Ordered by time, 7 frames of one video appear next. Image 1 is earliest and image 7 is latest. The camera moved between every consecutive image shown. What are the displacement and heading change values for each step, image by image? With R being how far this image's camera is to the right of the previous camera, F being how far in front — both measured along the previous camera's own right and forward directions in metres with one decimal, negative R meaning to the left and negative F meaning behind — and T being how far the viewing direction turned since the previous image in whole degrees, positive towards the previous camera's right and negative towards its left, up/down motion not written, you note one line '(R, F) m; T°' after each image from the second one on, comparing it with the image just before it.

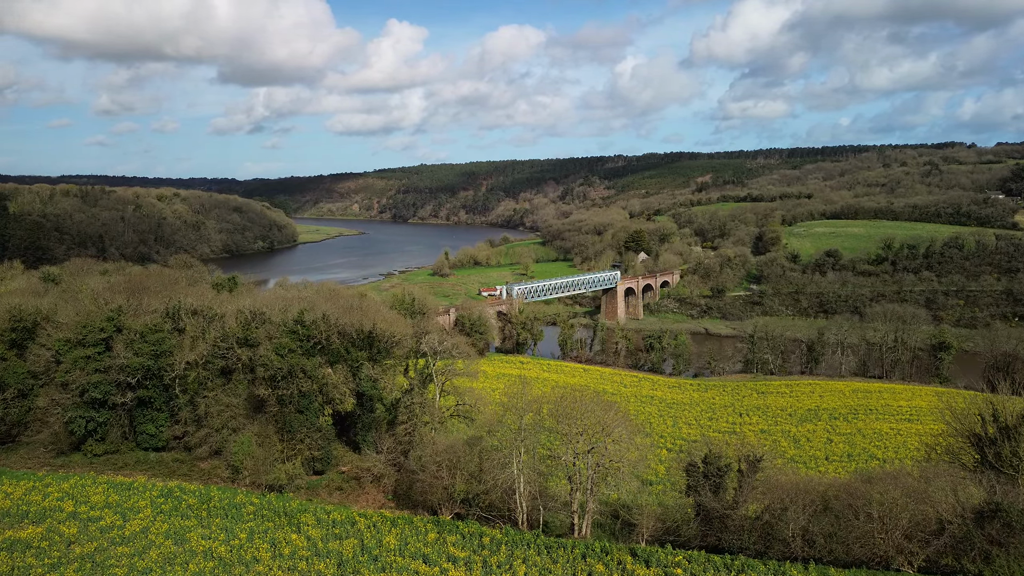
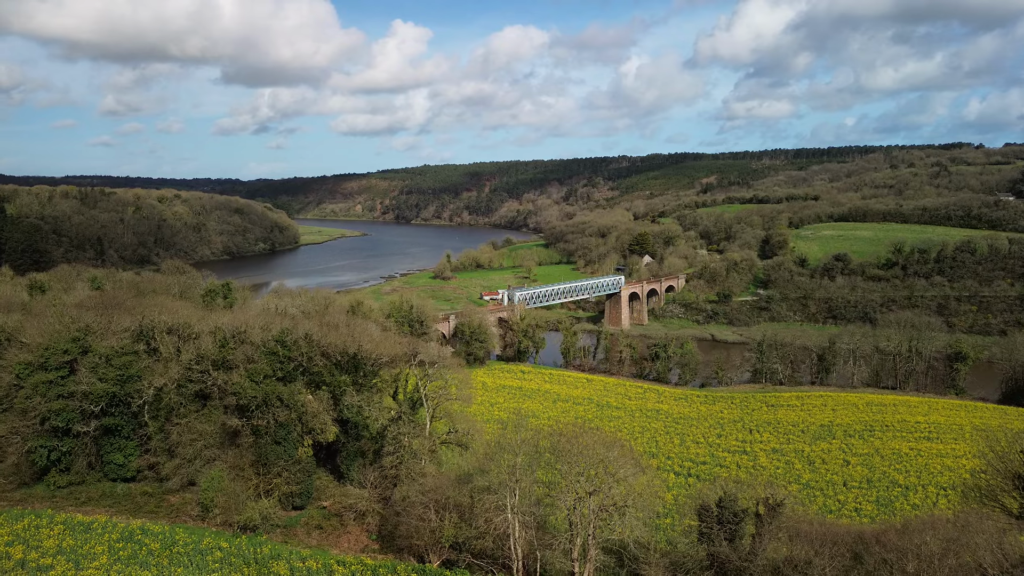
(+0.2, +1.5) m; 0°
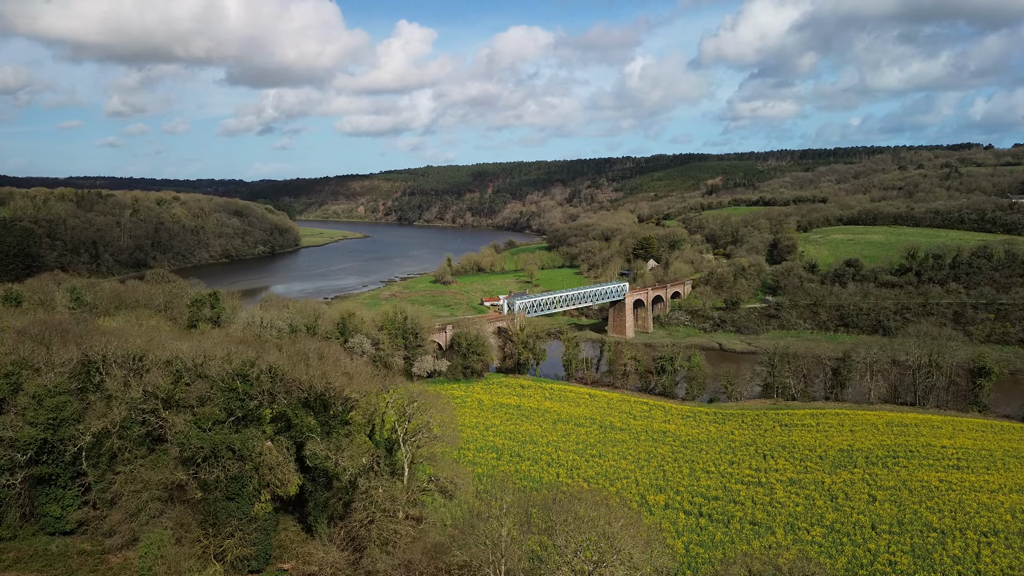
(+0.4, +2.2) m; 0°
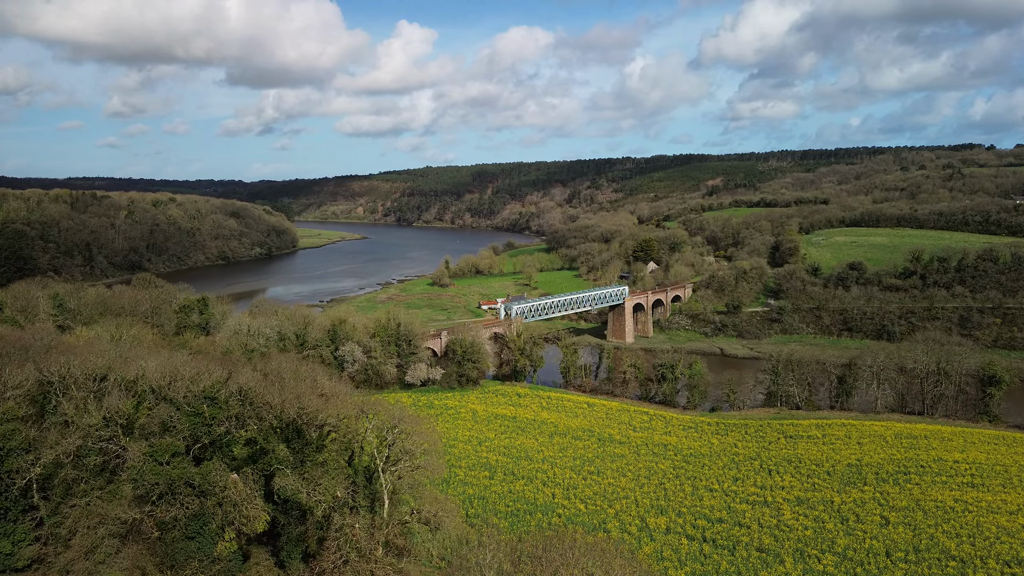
(+0.3, +1.3) m; 0°
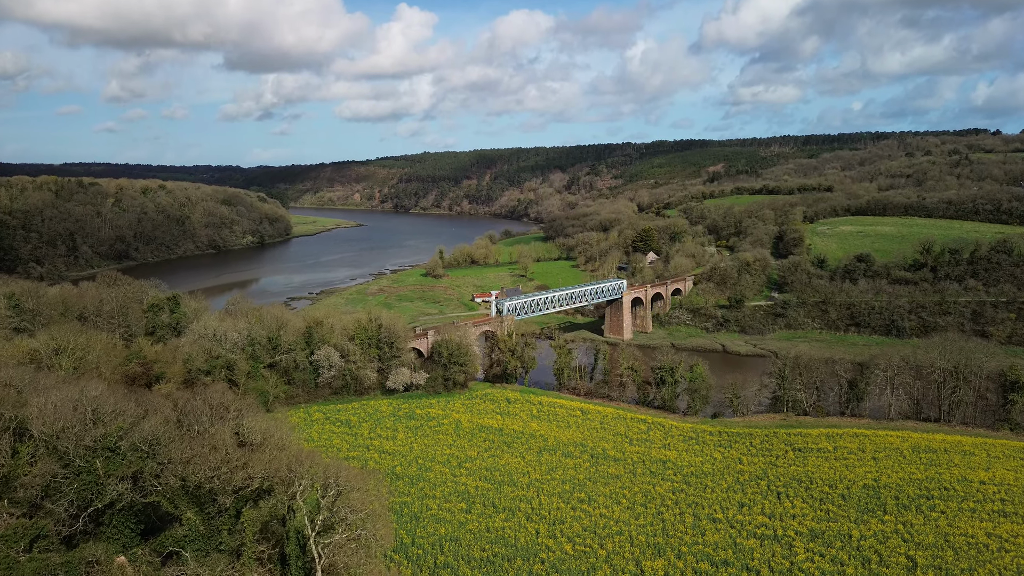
(+0.8, +2.9) m; 0°
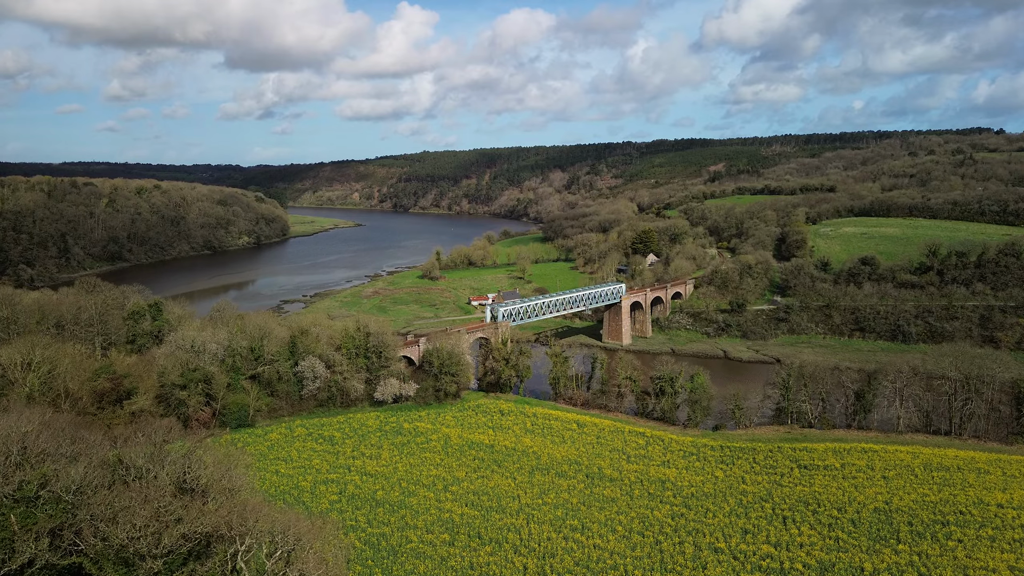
(+0.5, +1.6) m; 0°
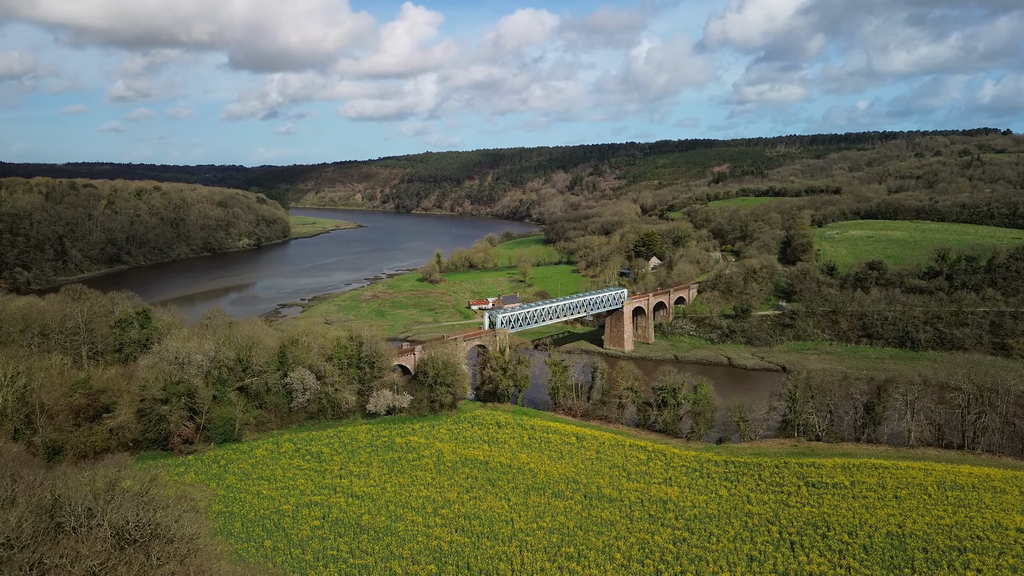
(+0.4, +1.2) m; 0°
